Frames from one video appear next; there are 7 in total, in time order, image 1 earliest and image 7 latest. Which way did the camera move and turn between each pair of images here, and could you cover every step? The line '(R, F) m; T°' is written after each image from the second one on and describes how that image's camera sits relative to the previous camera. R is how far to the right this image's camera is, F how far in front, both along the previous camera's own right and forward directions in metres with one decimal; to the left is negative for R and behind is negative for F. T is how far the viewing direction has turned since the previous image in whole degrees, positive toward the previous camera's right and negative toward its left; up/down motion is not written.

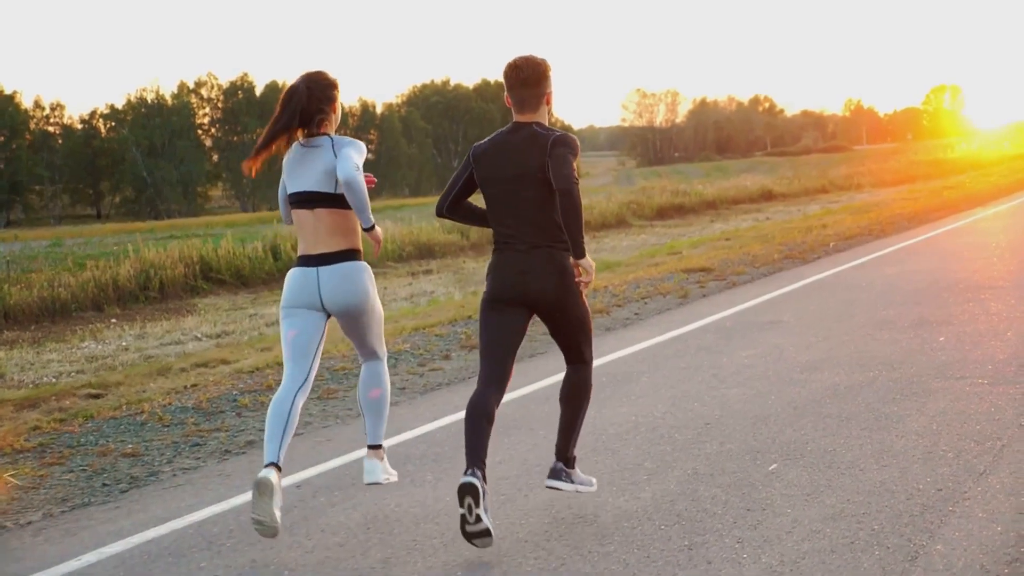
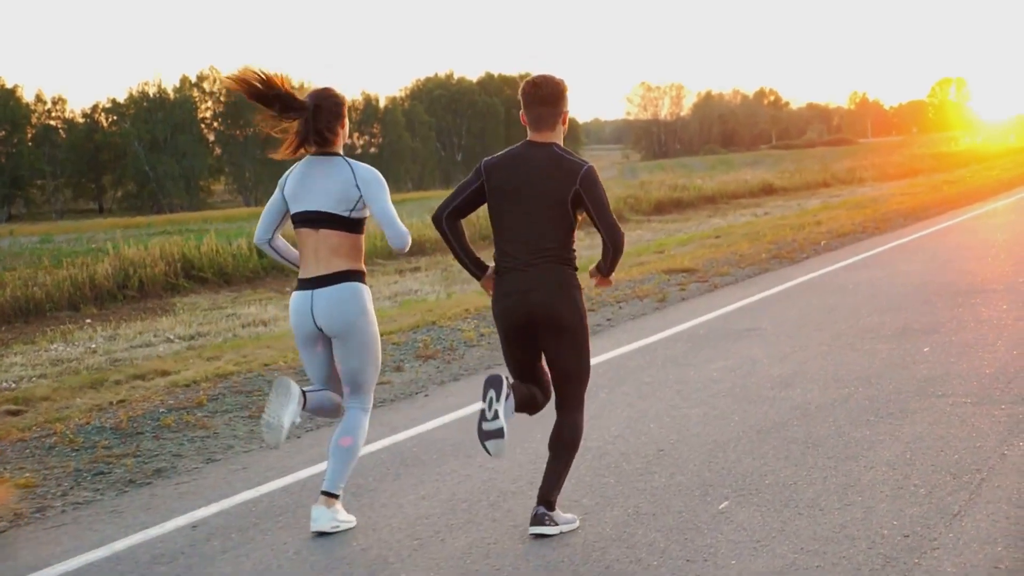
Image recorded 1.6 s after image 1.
(+0.4, +0.6) m; 0°
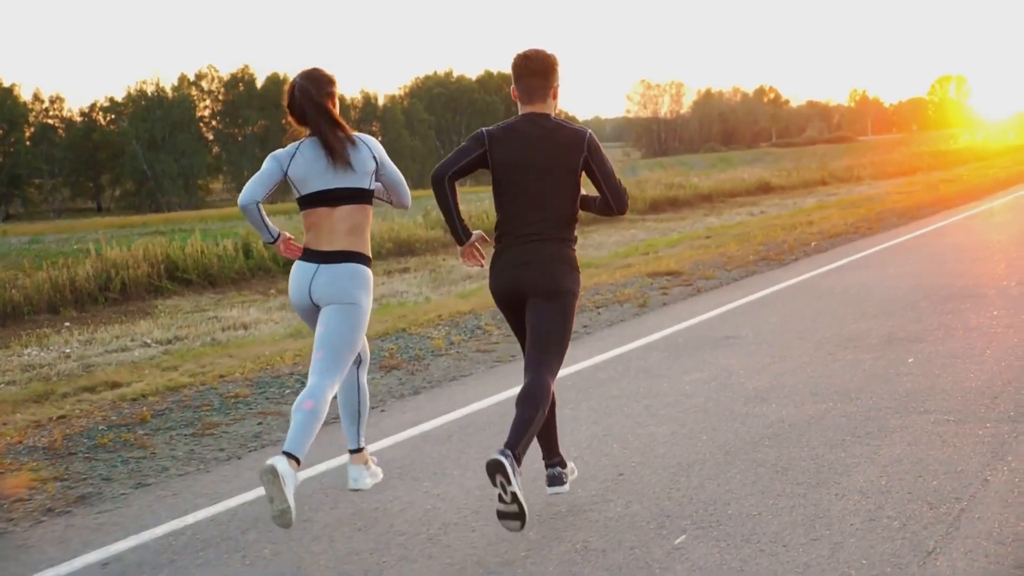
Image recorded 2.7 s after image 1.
(+0.3, +0.4) m; 0°
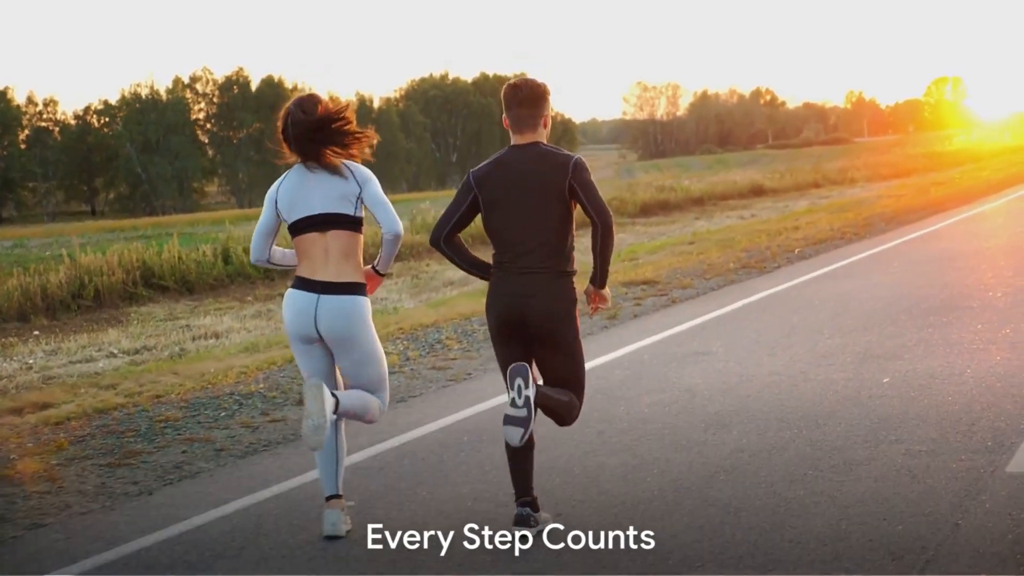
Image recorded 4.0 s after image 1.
(+0.4, +0.5) m; 0°
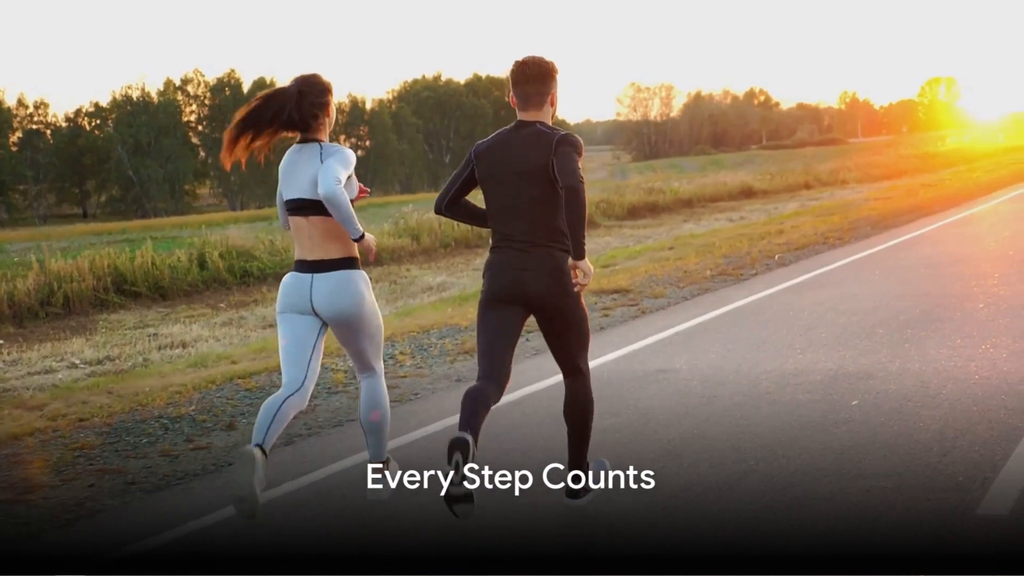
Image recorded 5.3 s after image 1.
(+0.4, +0.5) m; 0°
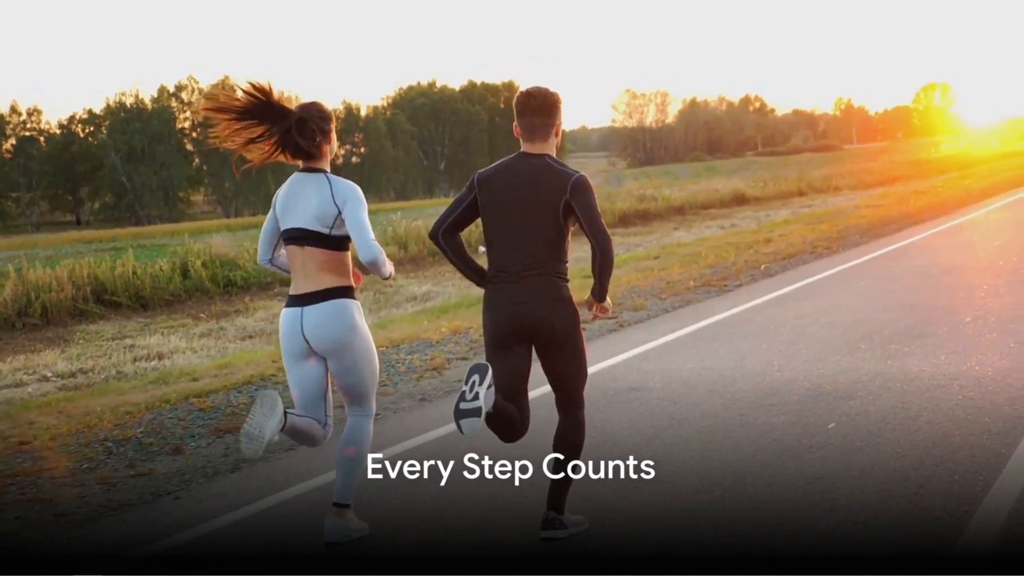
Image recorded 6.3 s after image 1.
(+0.2, +0.4) m; 0°
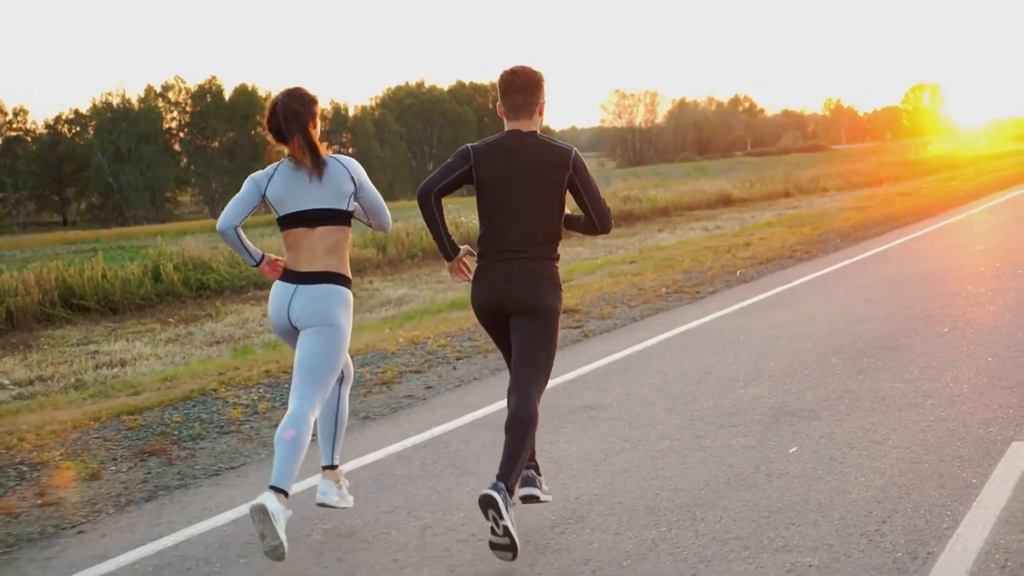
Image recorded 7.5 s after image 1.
(+0.3, +0.5) m; +1°
